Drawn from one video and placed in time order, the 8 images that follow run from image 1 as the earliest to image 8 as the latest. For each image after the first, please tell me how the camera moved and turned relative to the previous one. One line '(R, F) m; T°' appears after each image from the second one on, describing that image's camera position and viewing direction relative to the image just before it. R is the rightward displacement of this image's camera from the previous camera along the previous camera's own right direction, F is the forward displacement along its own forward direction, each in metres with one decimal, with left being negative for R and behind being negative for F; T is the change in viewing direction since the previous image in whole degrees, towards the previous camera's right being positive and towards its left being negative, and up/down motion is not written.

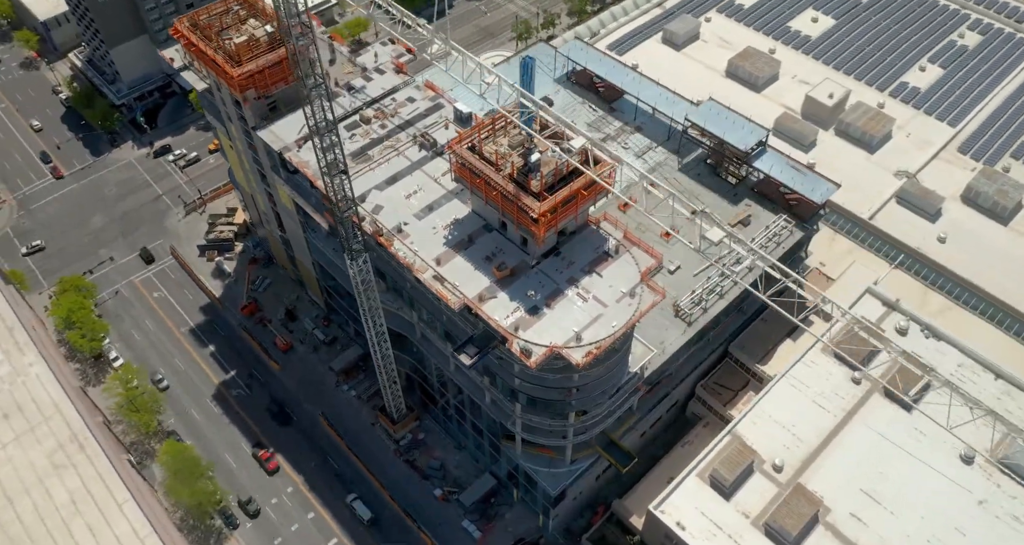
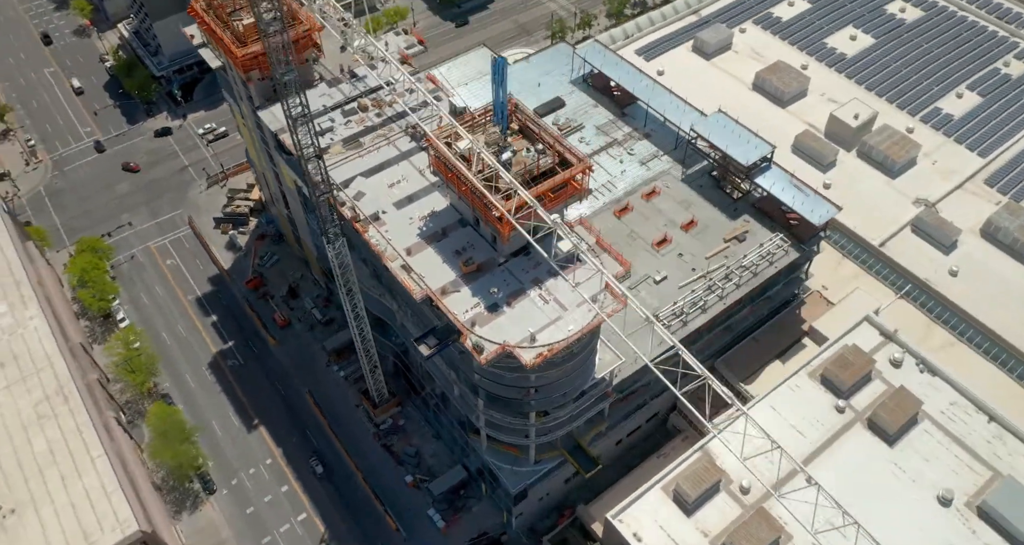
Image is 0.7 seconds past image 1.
(+9.2, -0.1) m; -4°
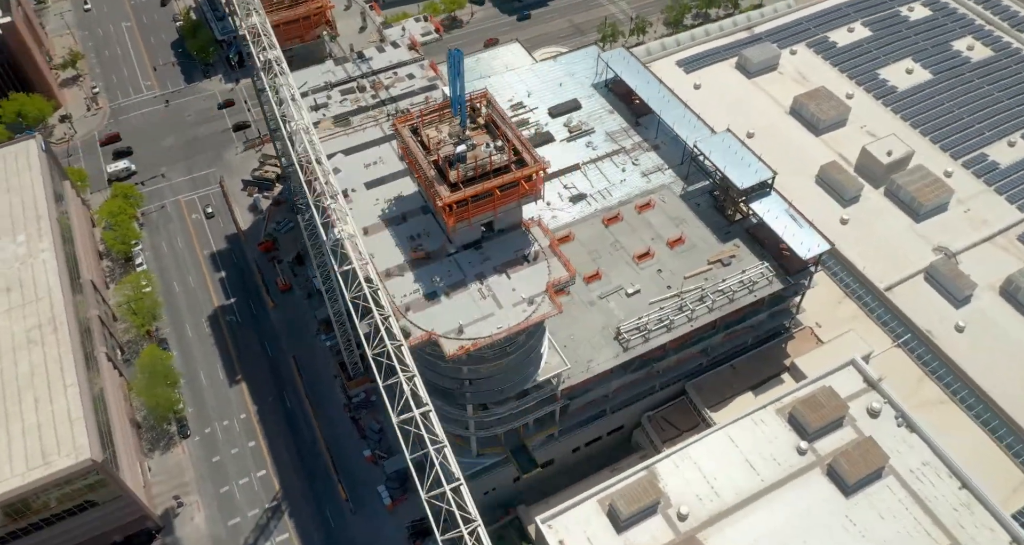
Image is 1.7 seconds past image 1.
(+14.6, +0.1) m; -6°
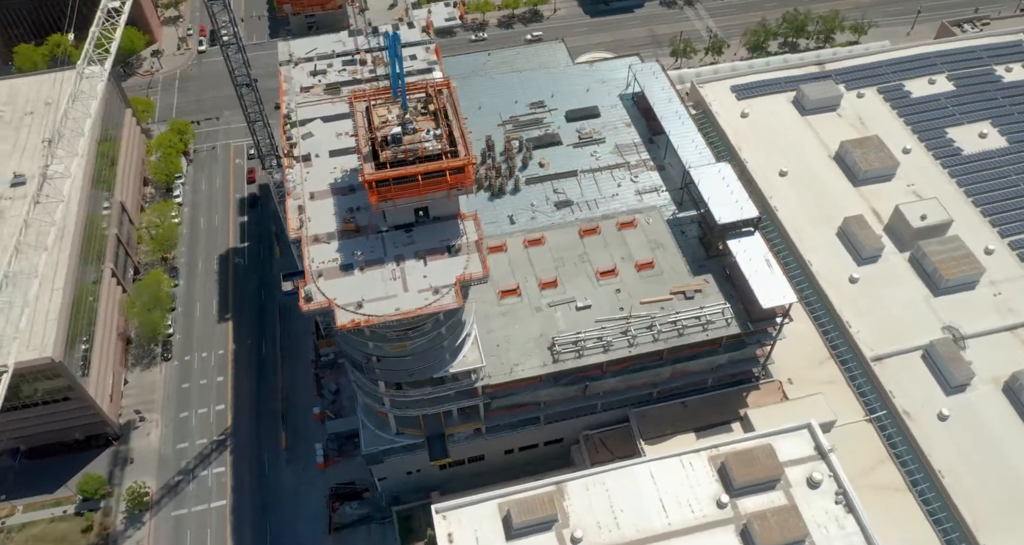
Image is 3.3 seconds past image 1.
(+21.6, +1.4) m; -9°
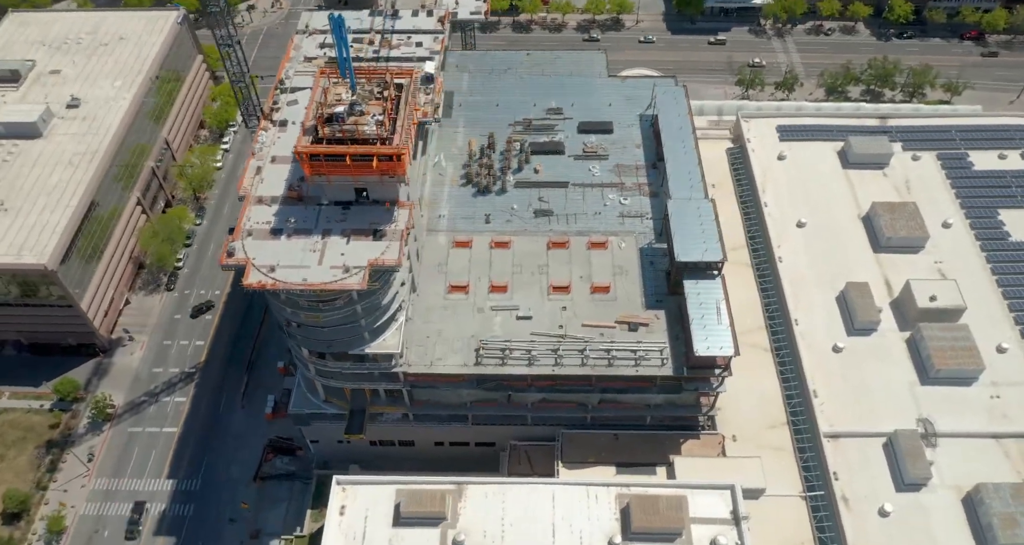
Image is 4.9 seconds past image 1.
(+22.1, +1.6) m; -9°
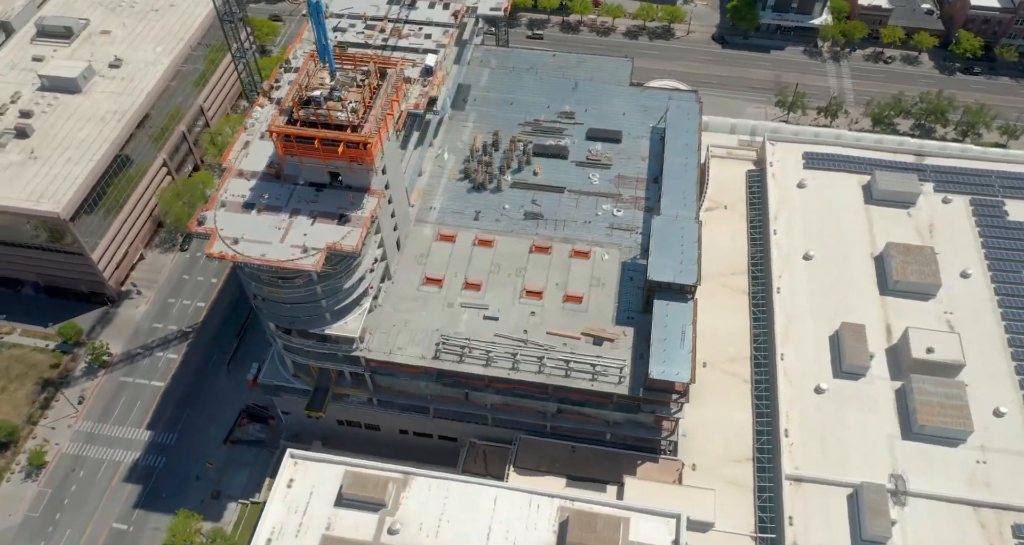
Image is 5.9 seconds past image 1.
(+12.9, +0.9) m; -5°
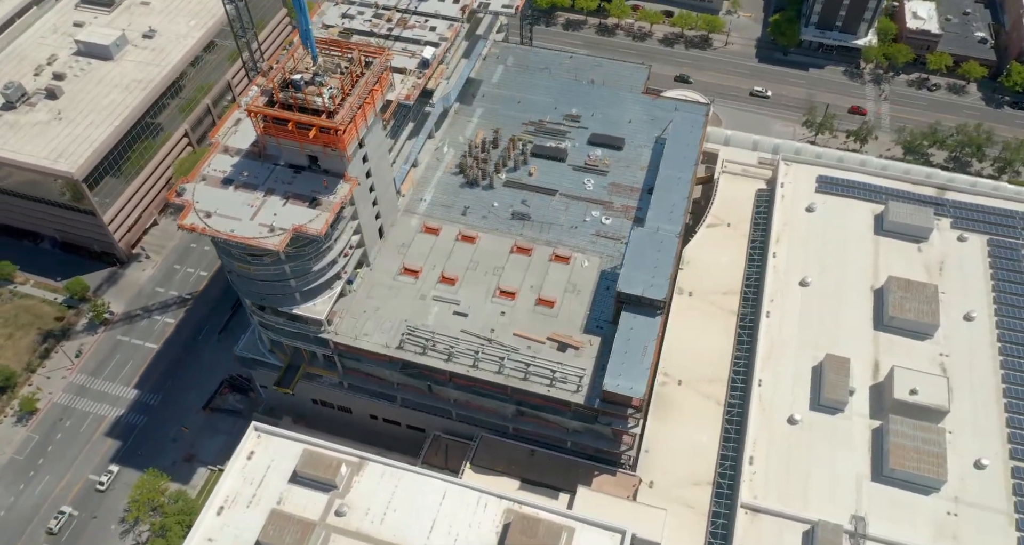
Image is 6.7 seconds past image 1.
(+10.9, +0.5) m; -4°
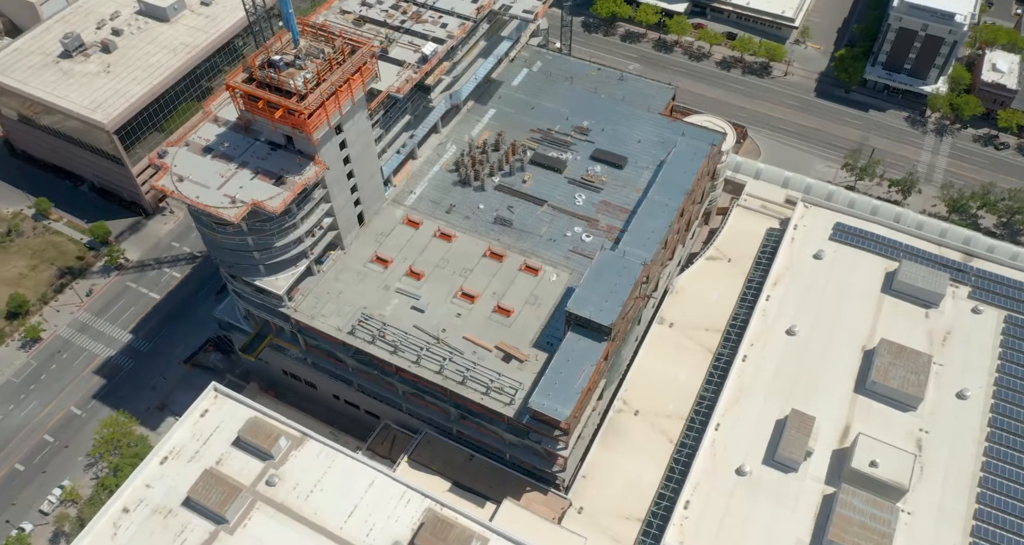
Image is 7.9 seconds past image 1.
(+16.4, +1.3) m; -7°
